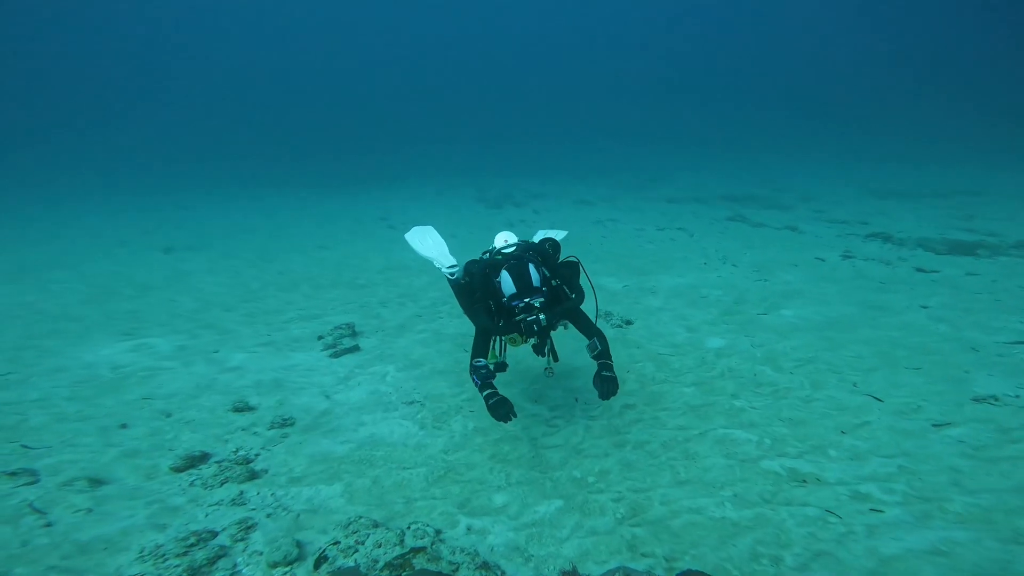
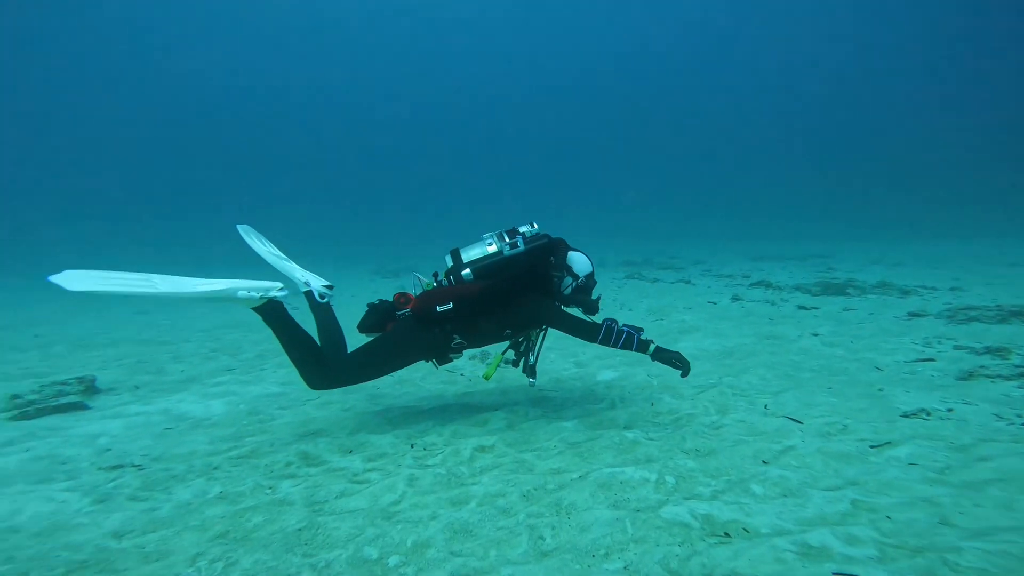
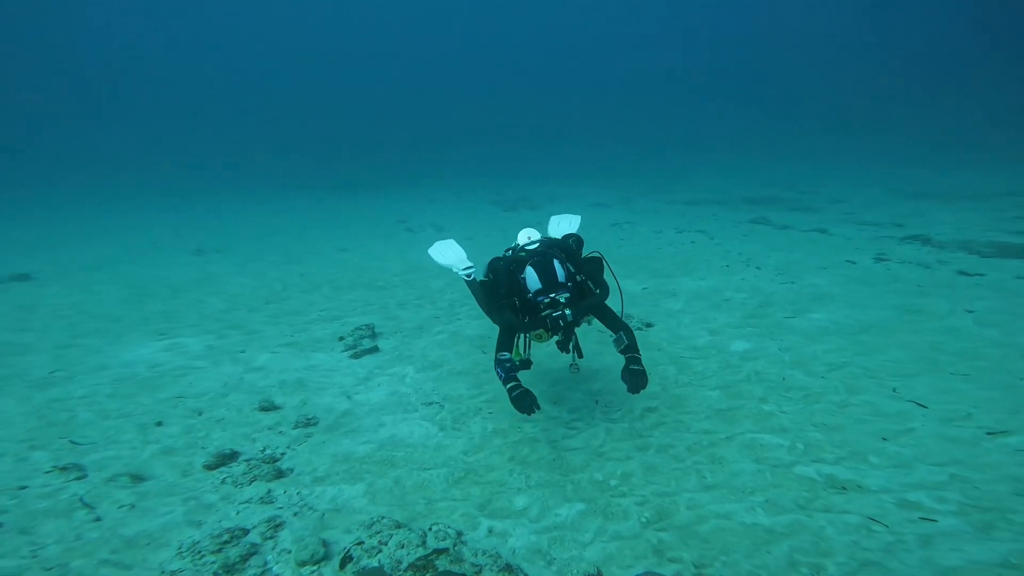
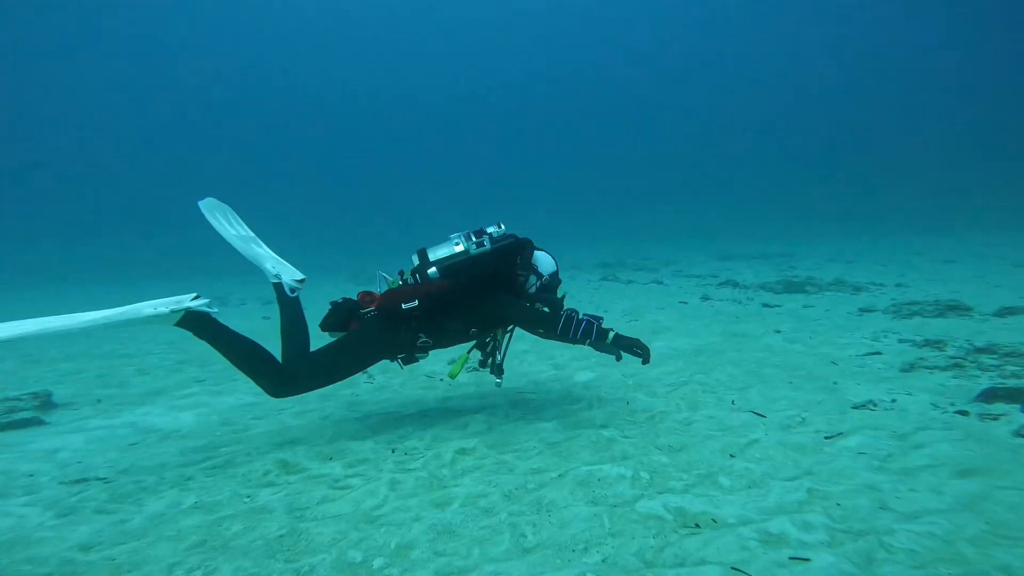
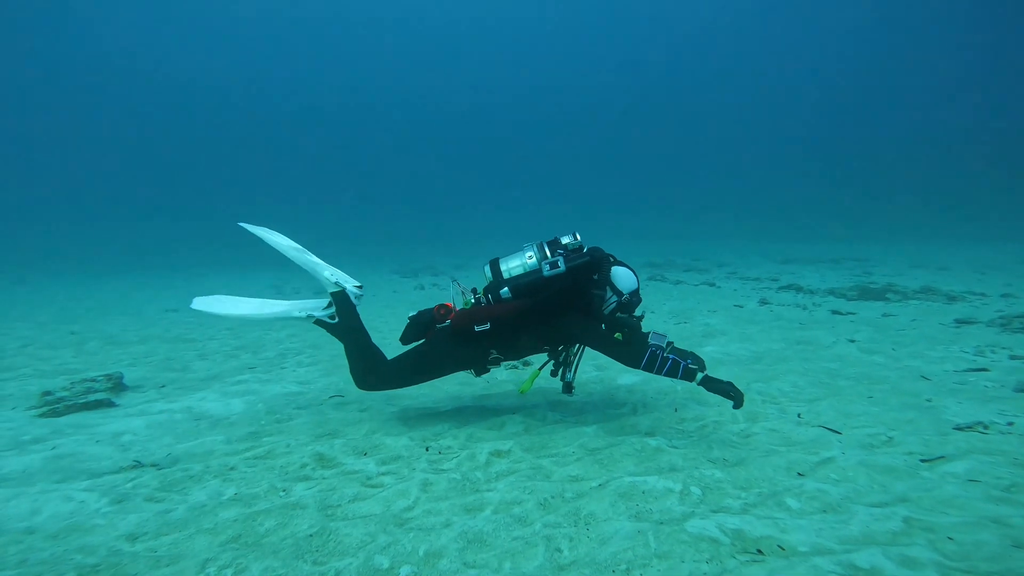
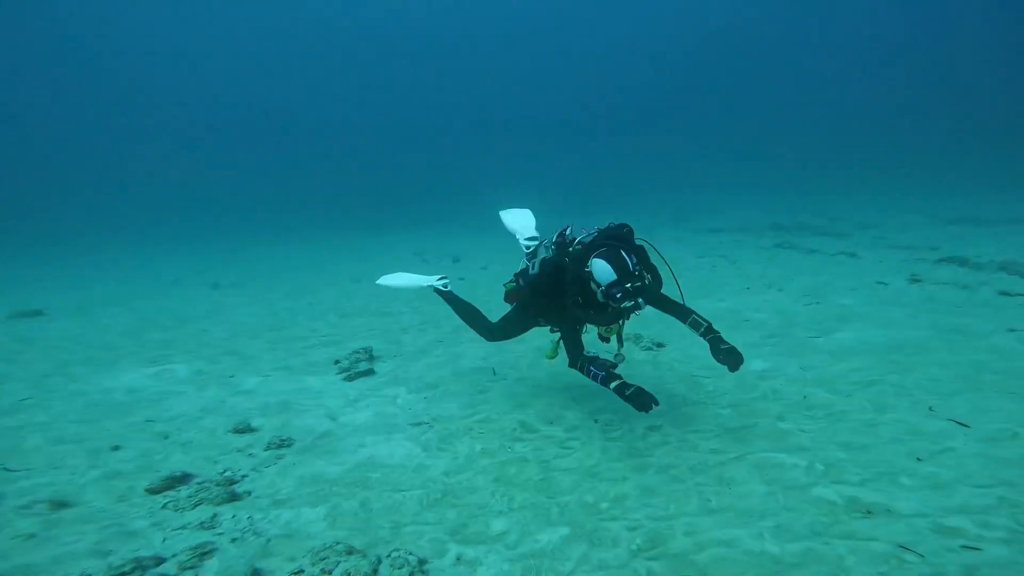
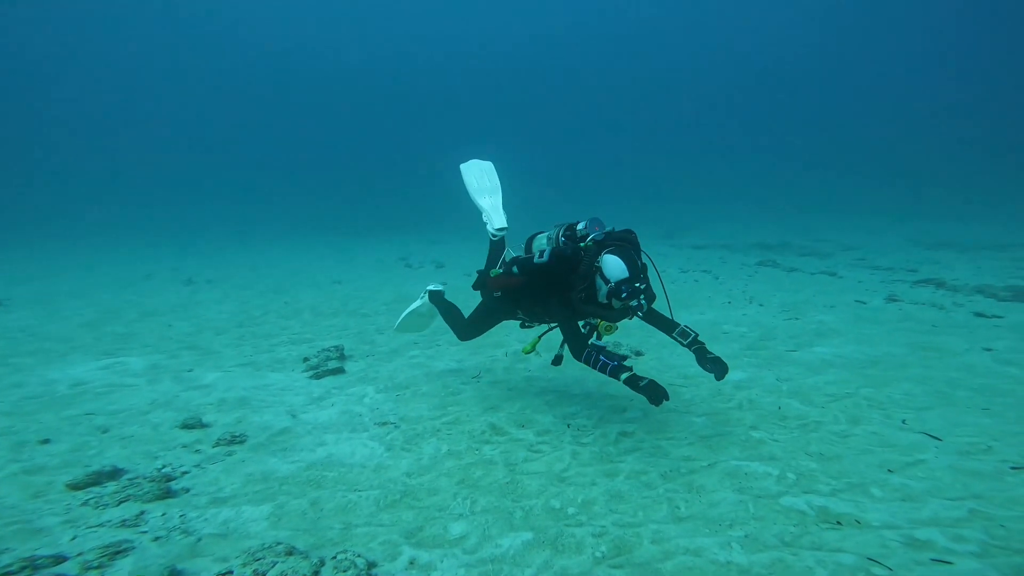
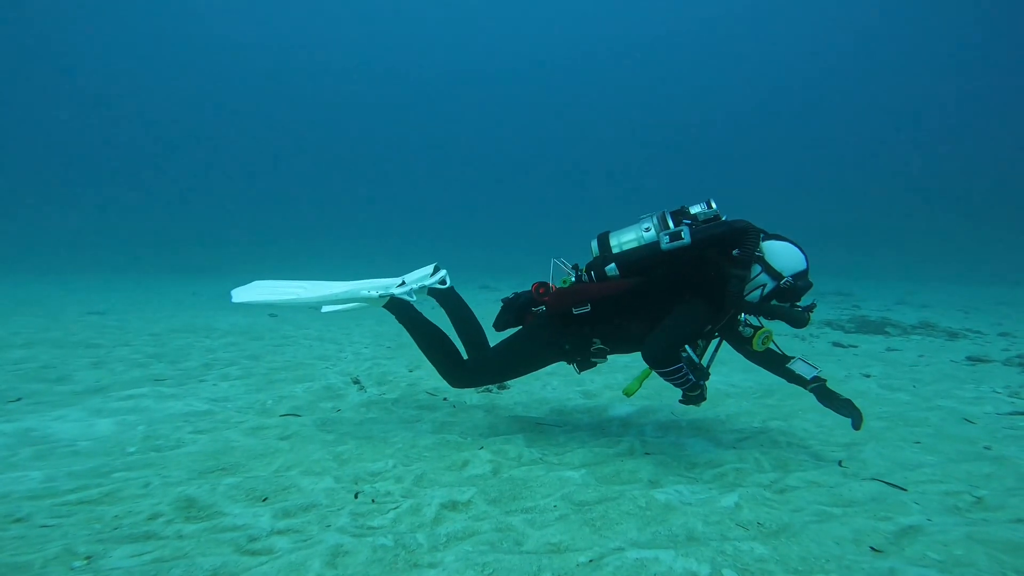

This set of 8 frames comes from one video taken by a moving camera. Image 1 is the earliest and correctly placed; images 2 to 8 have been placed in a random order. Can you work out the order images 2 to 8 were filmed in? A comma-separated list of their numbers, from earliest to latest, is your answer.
3, 6, 7, 4, 2, 5, 8
